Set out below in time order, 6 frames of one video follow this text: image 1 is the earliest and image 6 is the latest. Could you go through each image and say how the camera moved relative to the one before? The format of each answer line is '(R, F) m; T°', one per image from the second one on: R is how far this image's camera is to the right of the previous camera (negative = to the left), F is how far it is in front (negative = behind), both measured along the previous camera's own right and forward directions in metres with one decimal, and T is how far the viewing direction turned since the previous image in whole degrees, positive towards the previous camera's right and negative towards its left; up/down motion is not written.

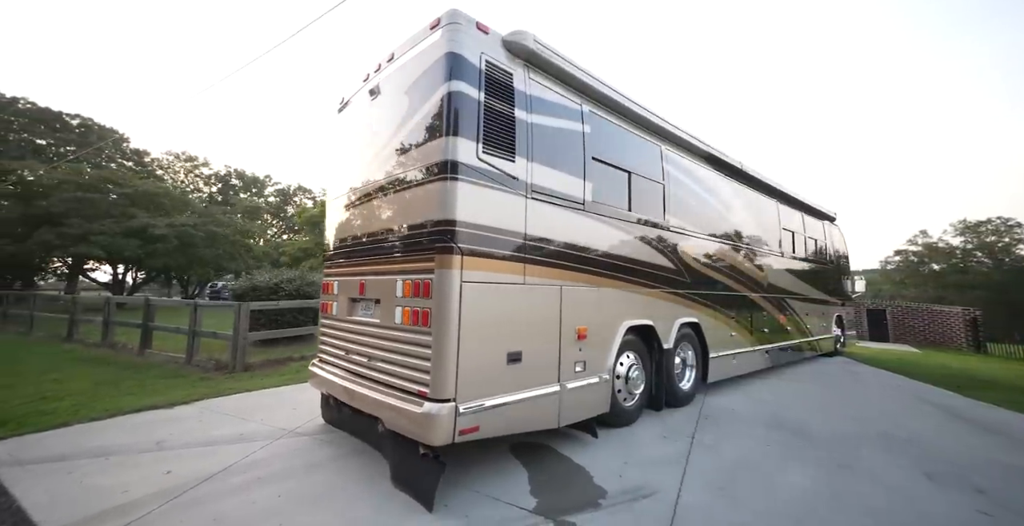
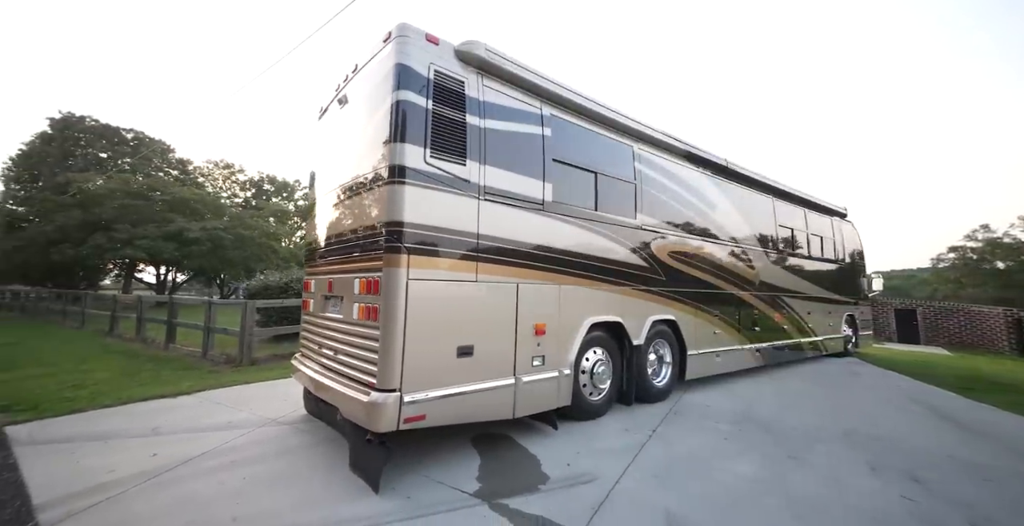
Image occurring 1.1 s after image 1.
(+0.5, -0.2) m; -2°
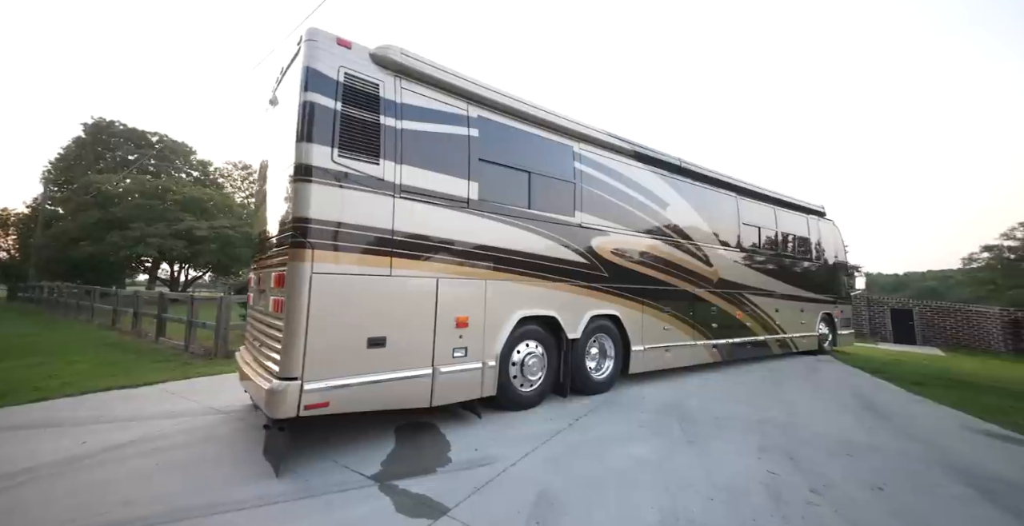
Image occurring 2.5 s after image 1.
(+0.8, -0.2) m; 0°
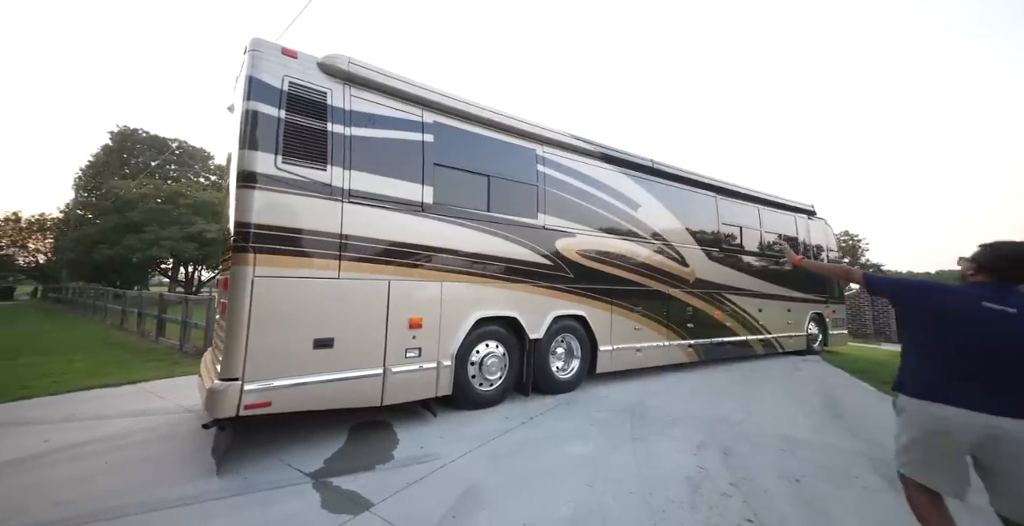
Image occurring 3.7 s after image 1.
(+0.5, -0.1) m; -1°
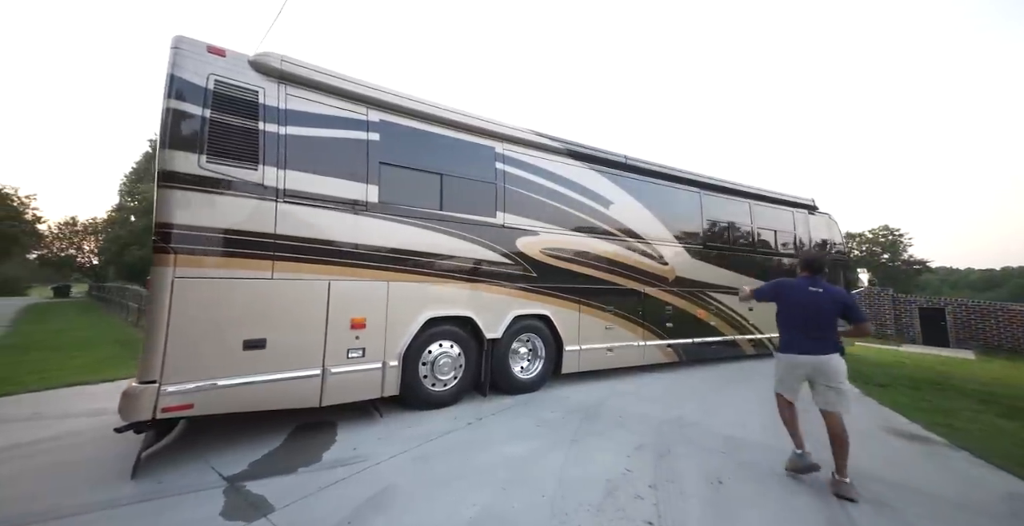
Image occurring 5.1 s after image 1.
(+0.7, +0.1) m; -1°
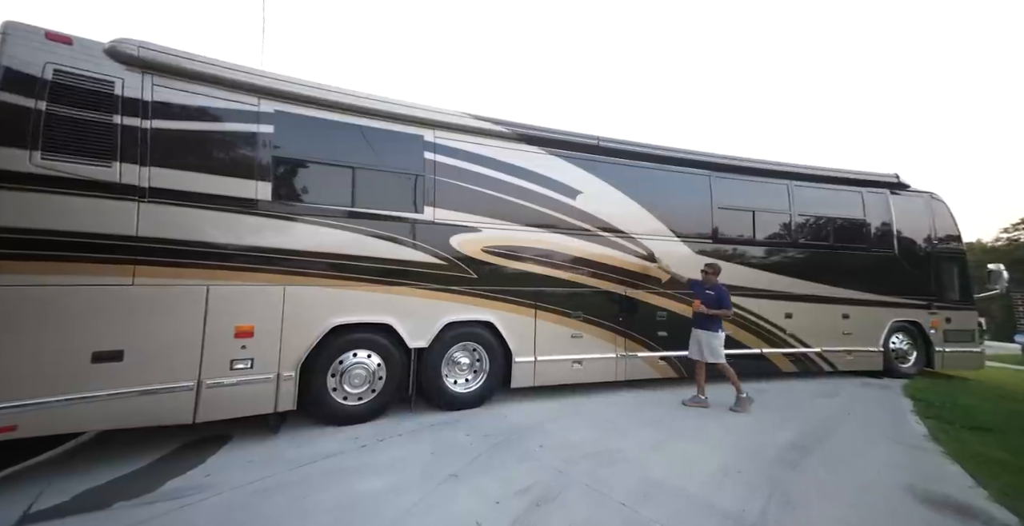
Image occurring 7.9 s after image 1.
(+1.5, +0.7) m; -8°
